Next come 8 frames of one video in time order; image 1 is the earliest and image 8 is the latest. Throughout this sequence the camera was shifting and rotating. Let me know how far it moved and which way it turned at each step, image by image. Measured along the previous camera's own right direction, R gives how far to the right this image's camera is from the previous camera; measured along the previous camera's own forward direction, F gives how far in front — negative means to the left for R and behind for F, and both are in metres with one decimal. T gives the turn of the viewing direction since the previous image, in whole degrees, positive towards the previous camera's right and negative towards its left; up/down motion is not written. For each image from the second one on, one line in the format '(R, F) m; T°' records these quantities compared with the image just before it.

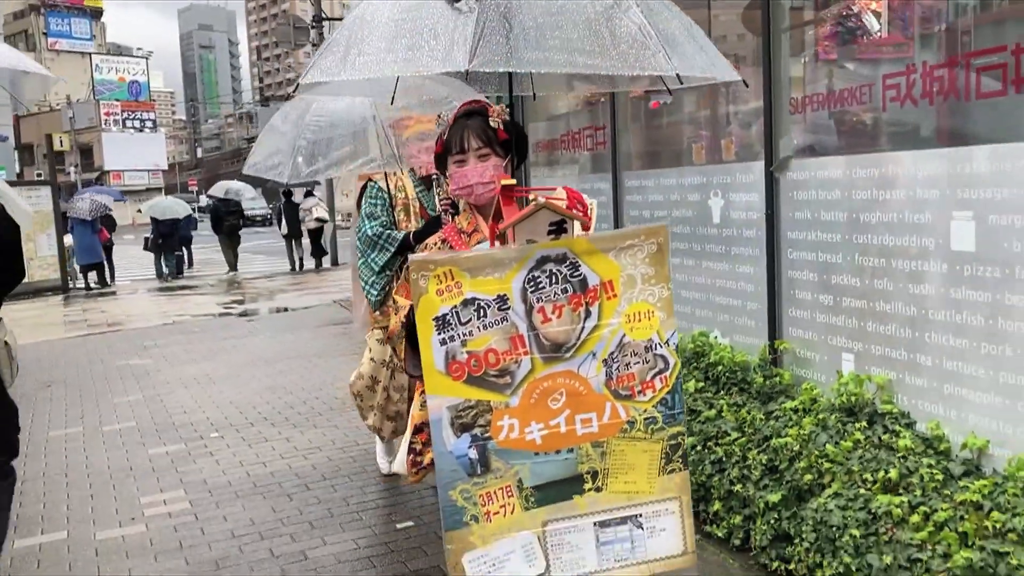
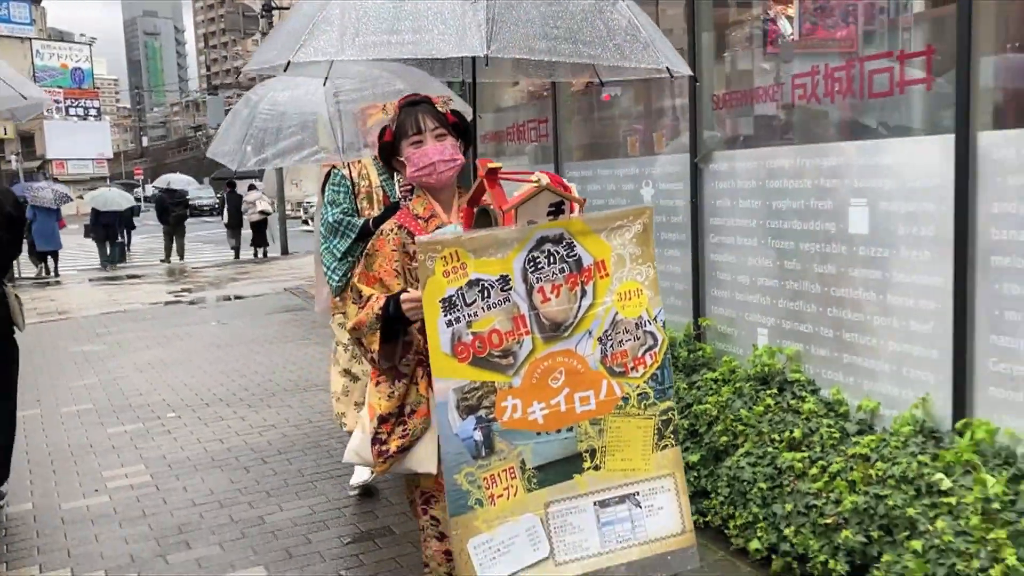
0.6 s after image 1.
(+0.1, -0.3) m; +2°
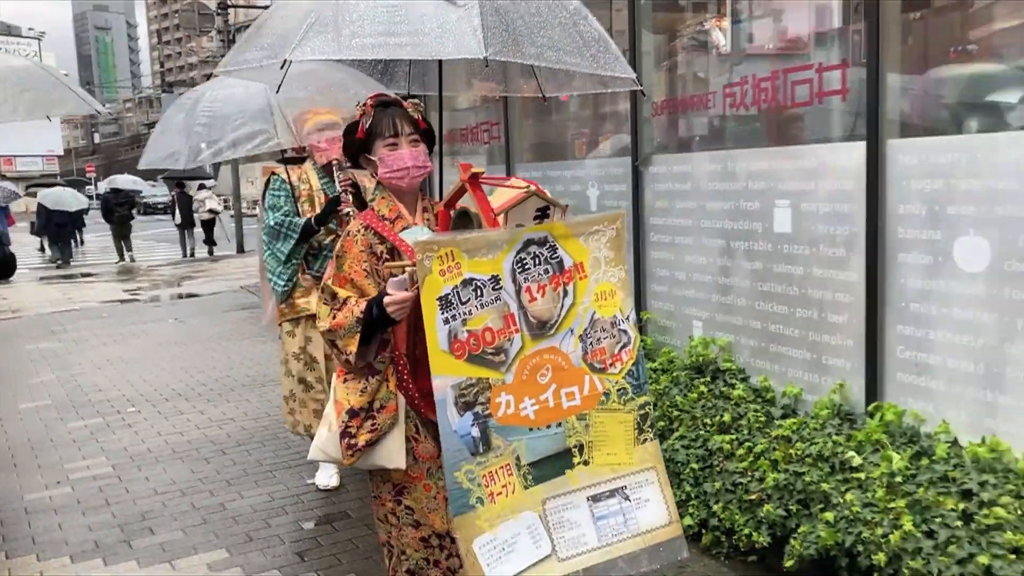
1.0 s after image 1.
(0.0, -0.2) m; +3°
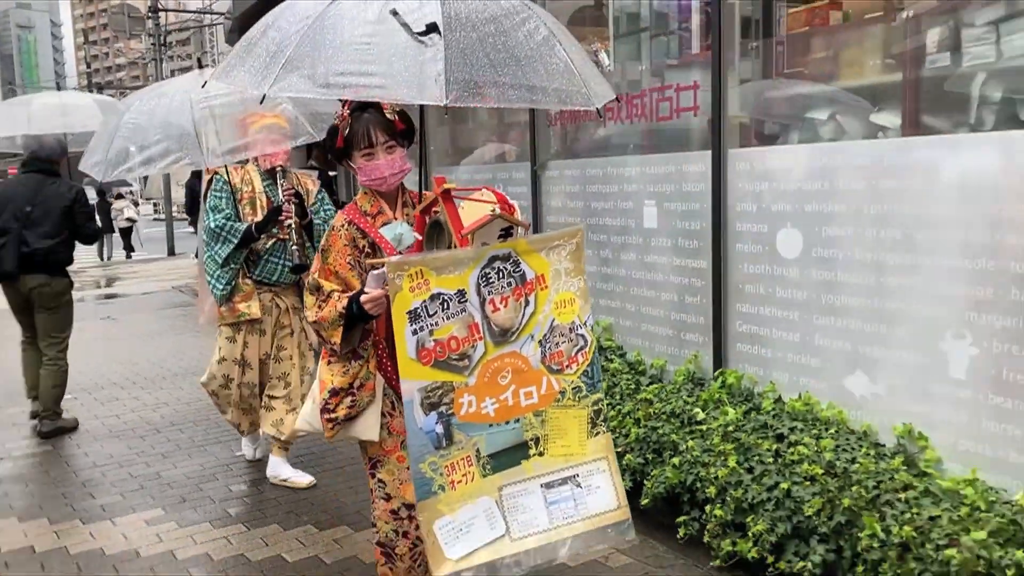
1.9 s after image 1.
(+0.1, -0.6) m; +4°
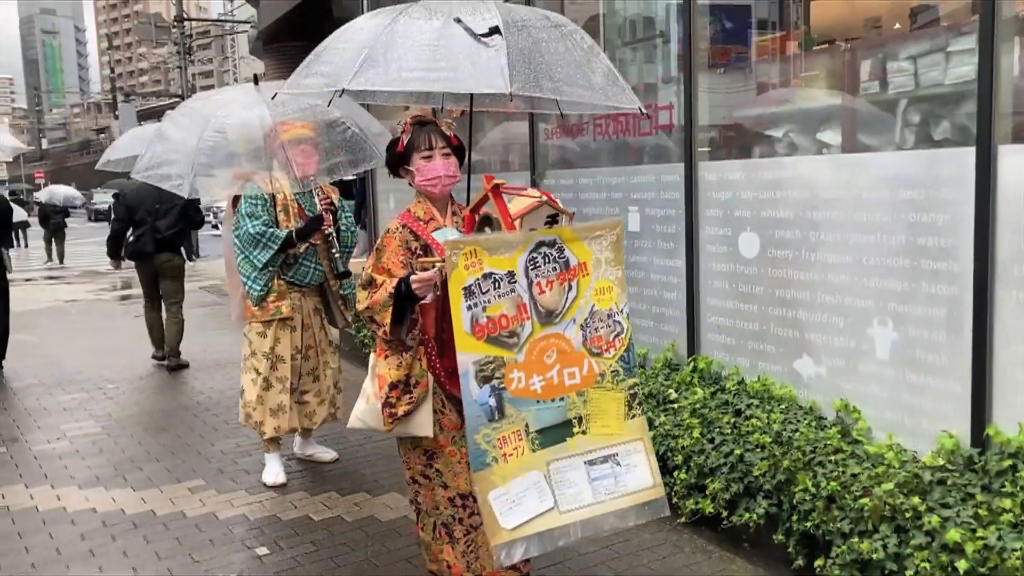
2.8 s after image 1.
(+0.1, -0.6) m; -1°
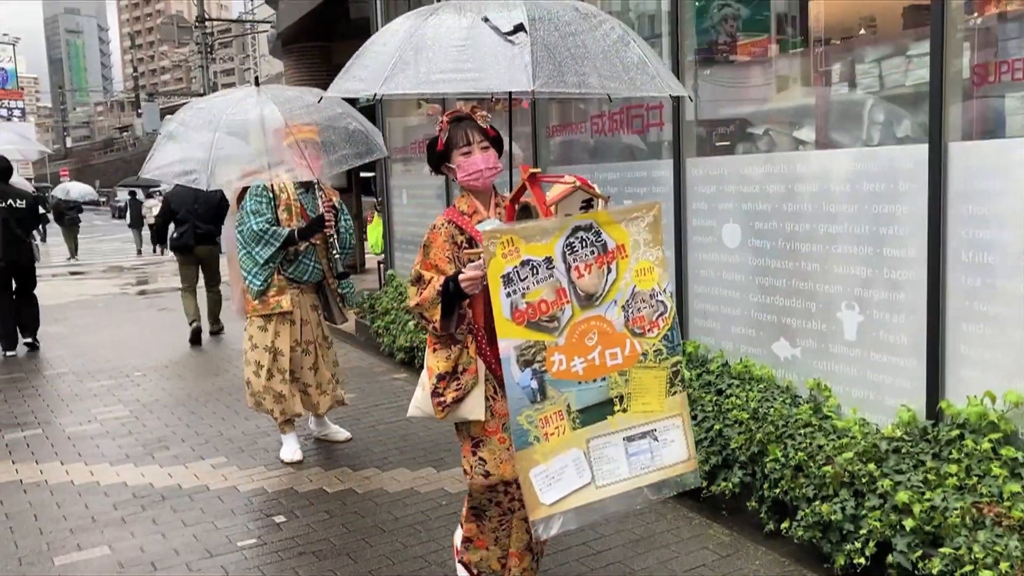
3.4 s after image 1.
(+0.1, -0.3) m; -1°
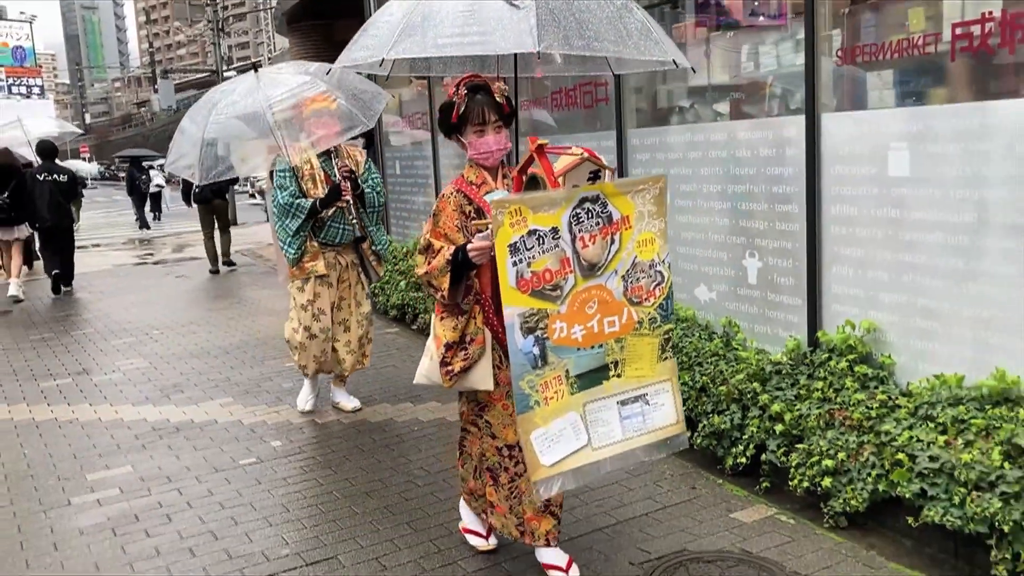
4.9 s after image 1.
(+0.3, -0.7) m; -1°
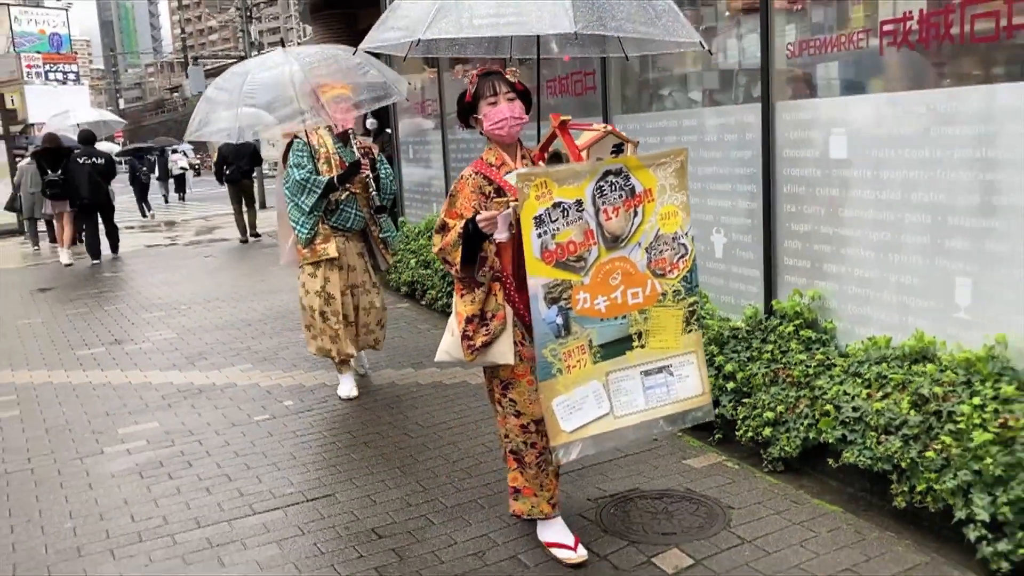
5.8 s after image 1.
(+0.2, -0.5) m; -2°
